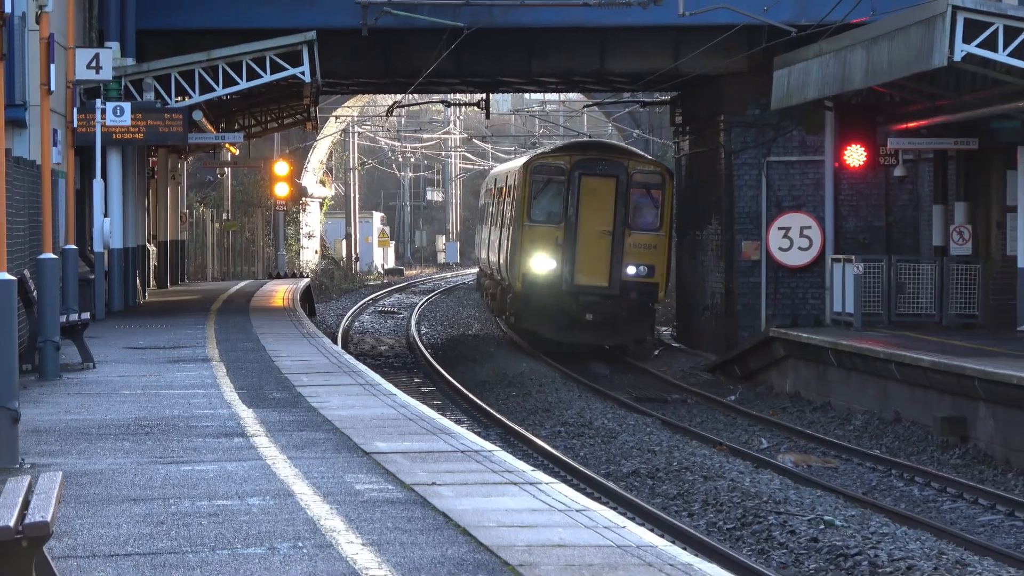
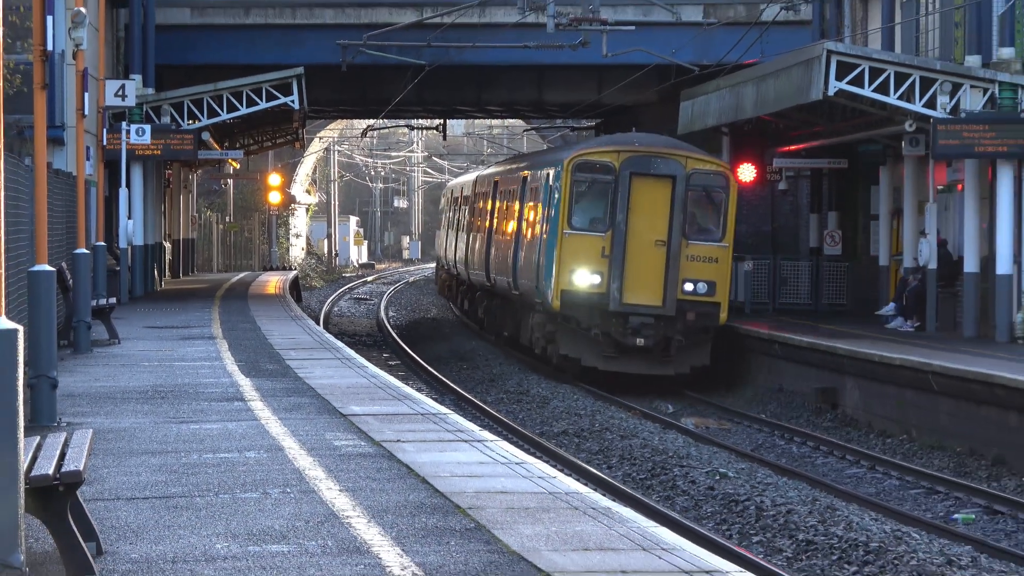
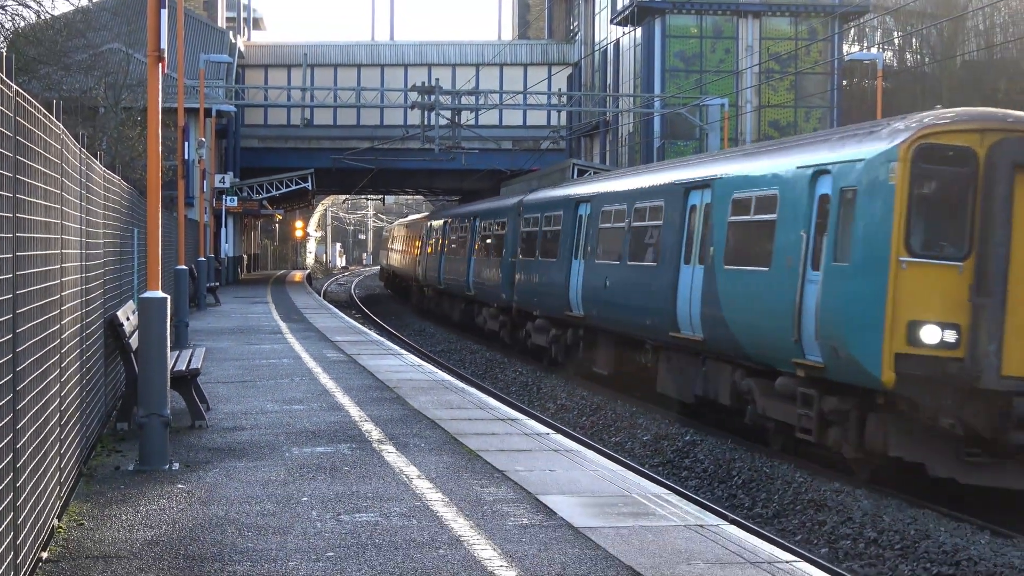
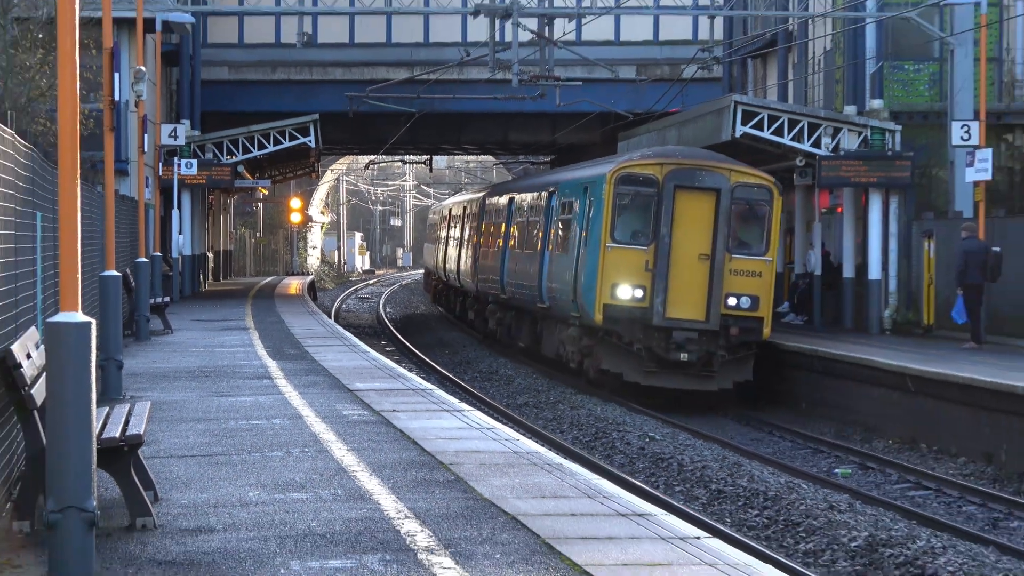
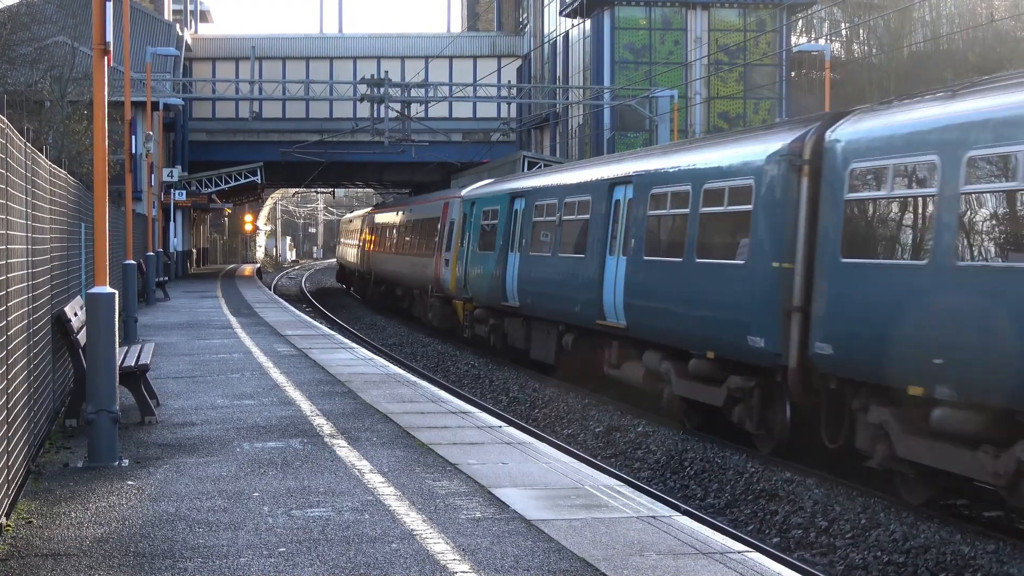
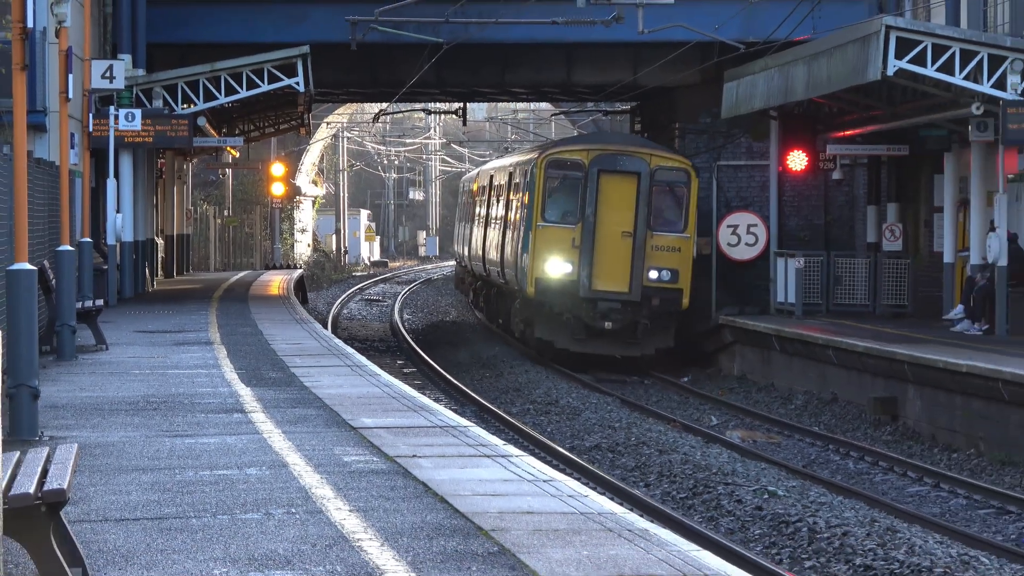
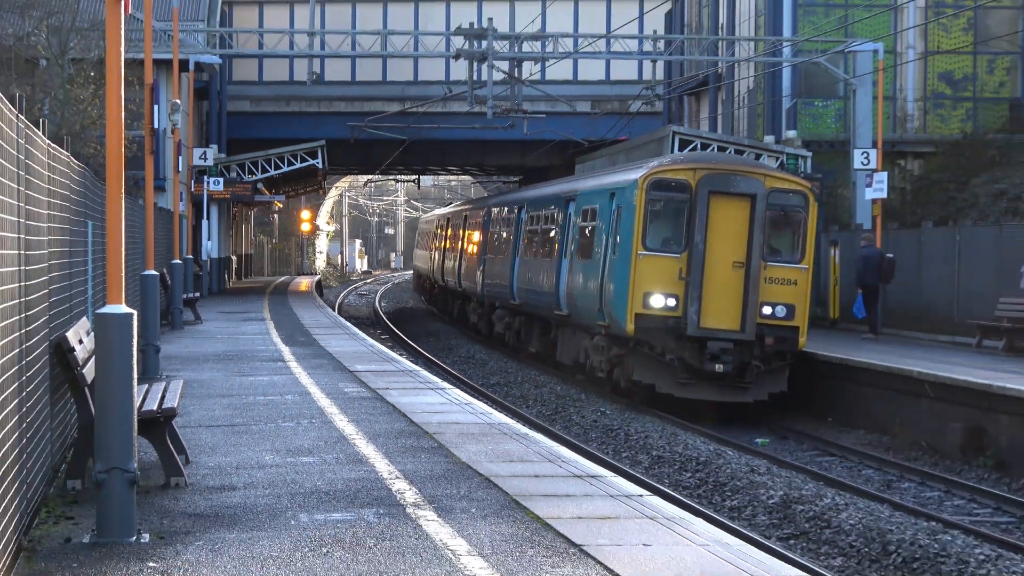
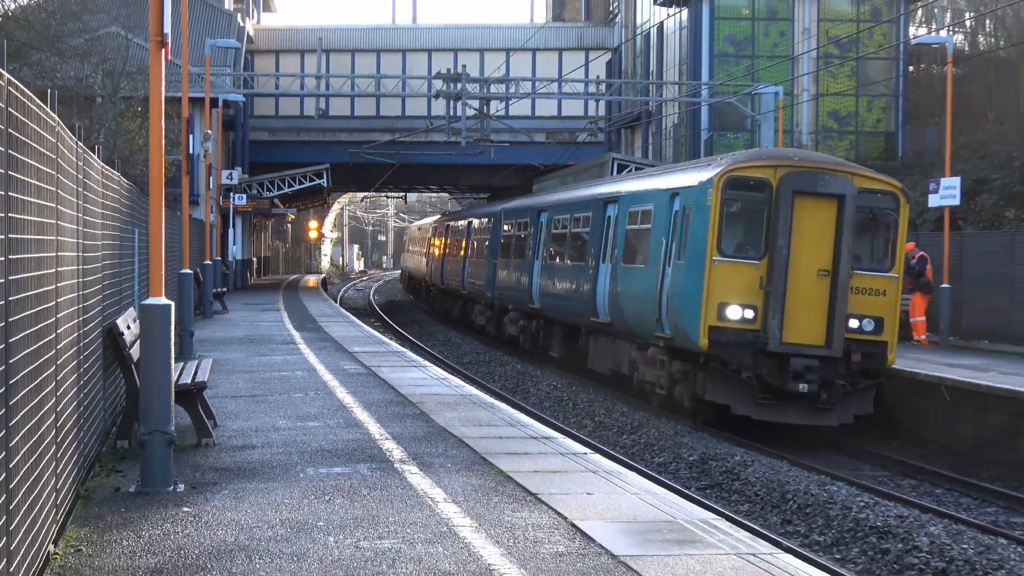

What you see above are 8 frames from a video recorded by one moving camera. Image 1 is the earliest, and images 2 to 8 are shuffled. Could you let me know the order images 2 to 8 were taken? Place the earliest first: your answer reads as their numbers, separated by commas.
6, 2, 4, 7, 8, 3, 5
